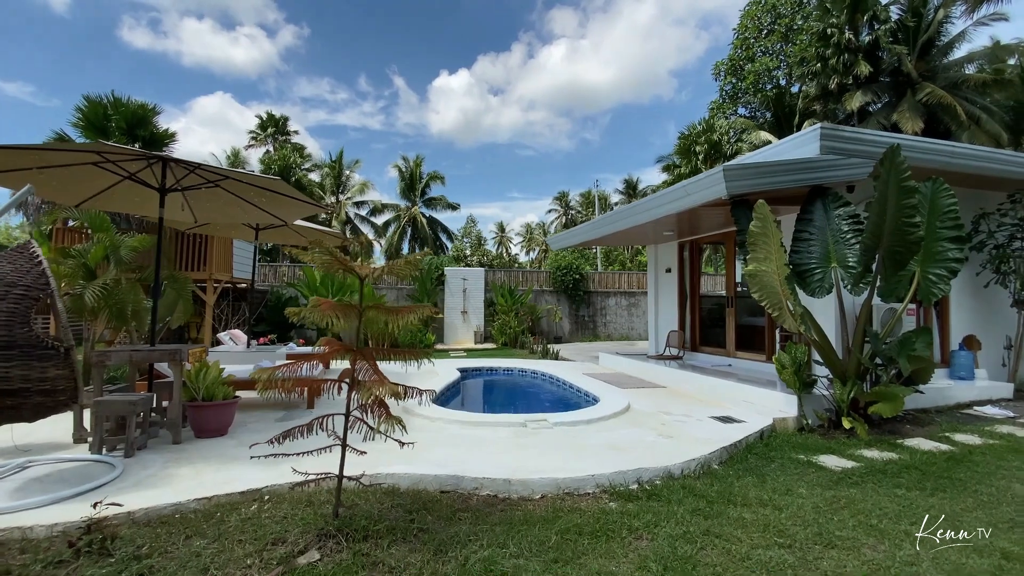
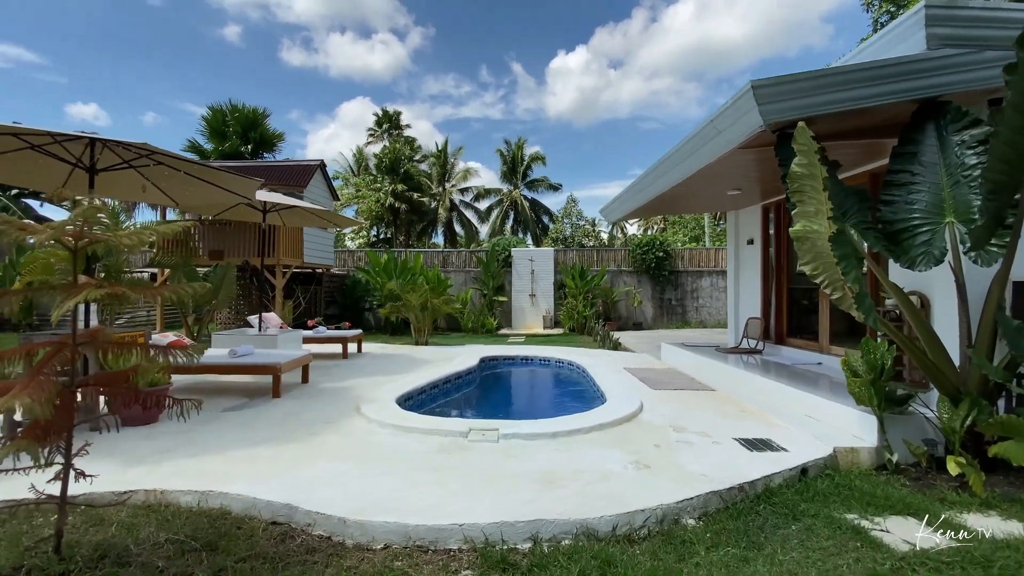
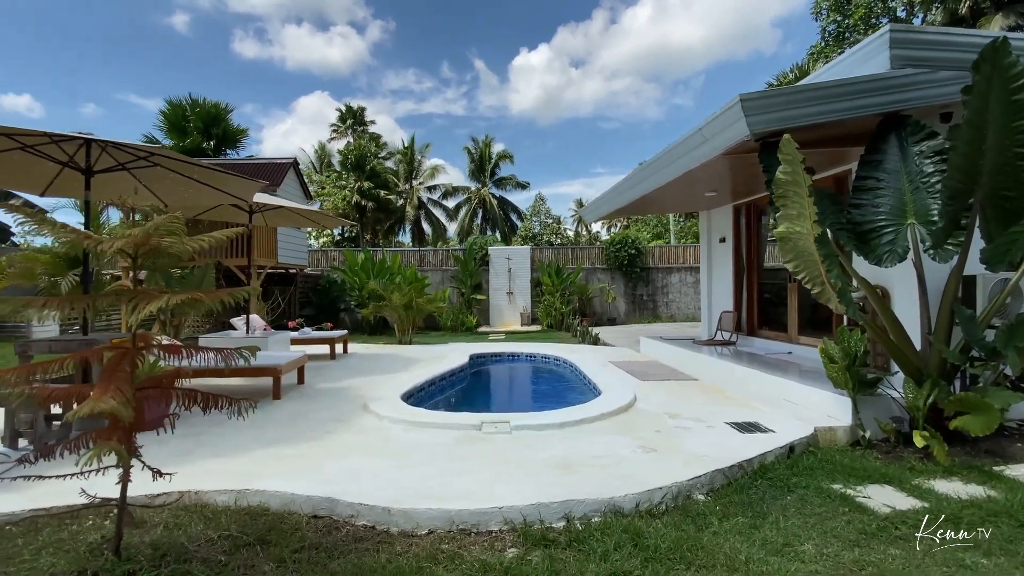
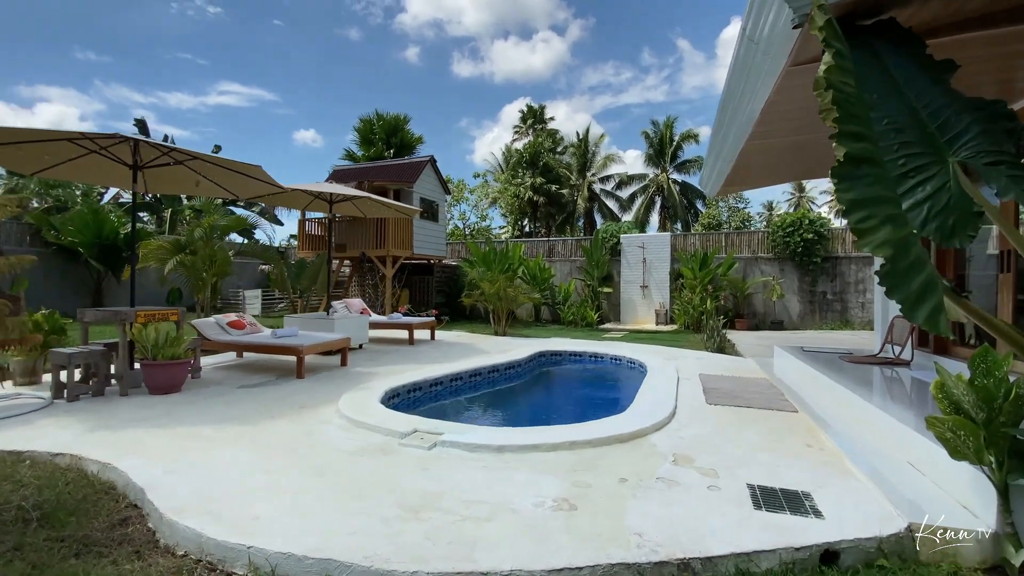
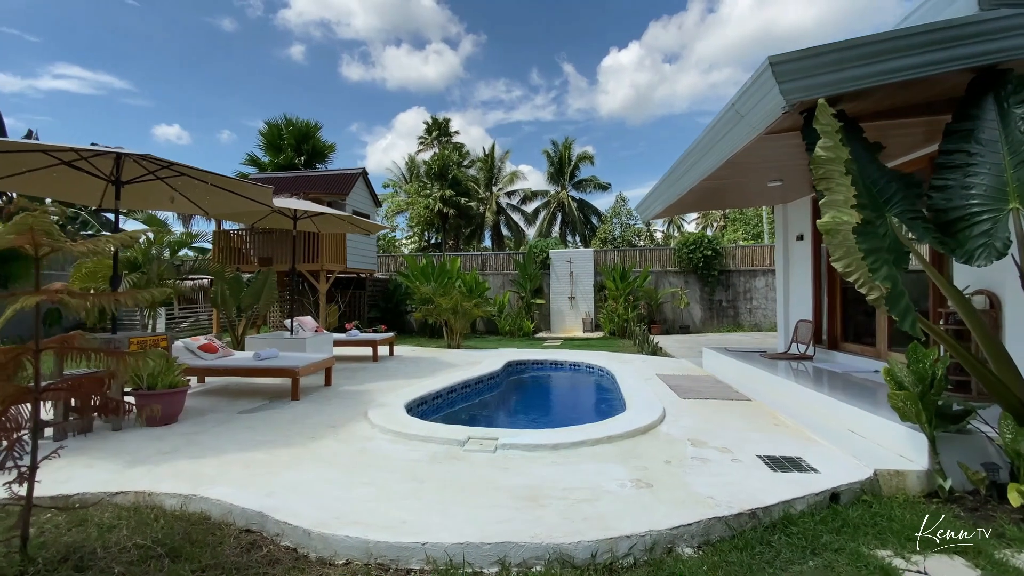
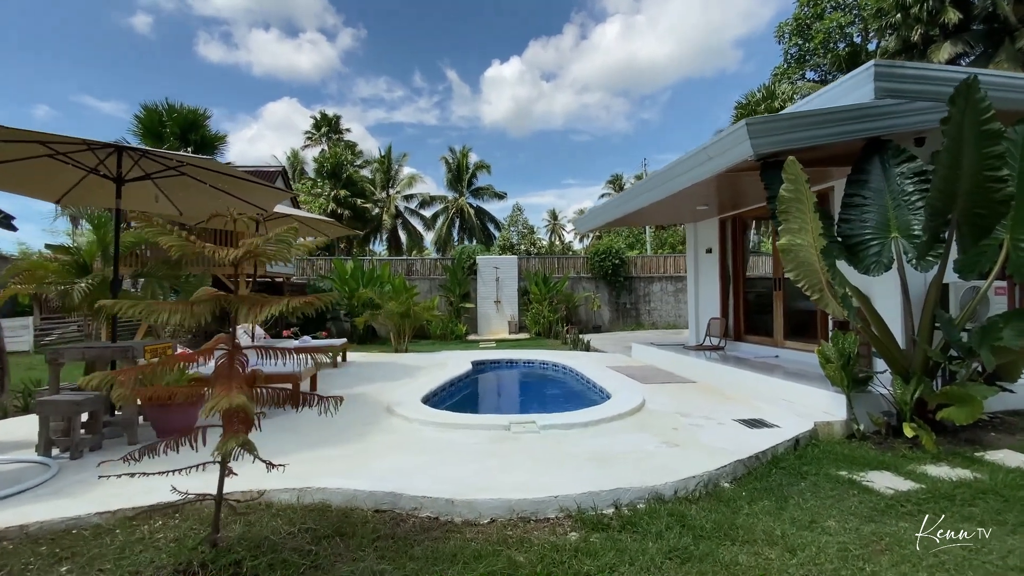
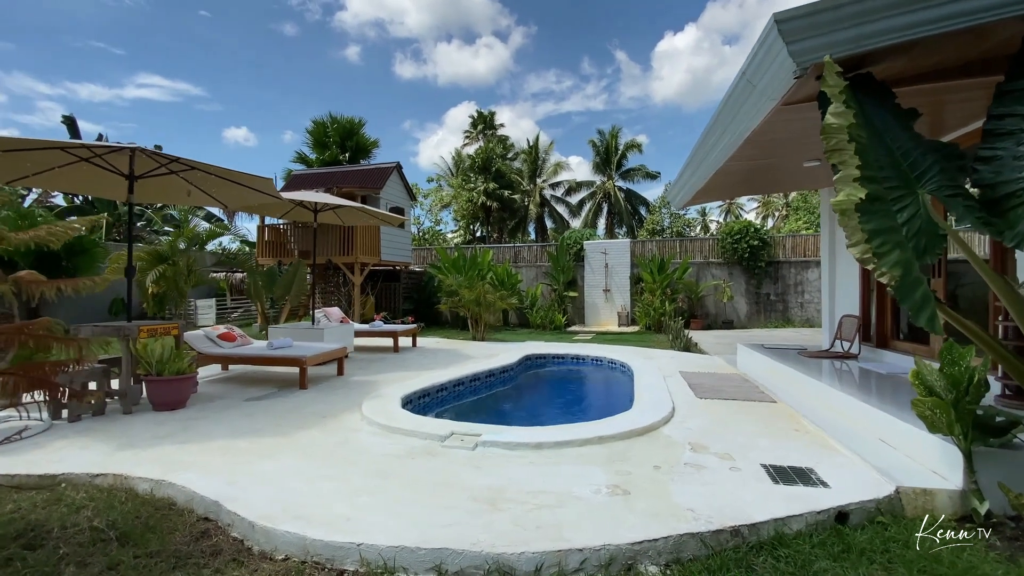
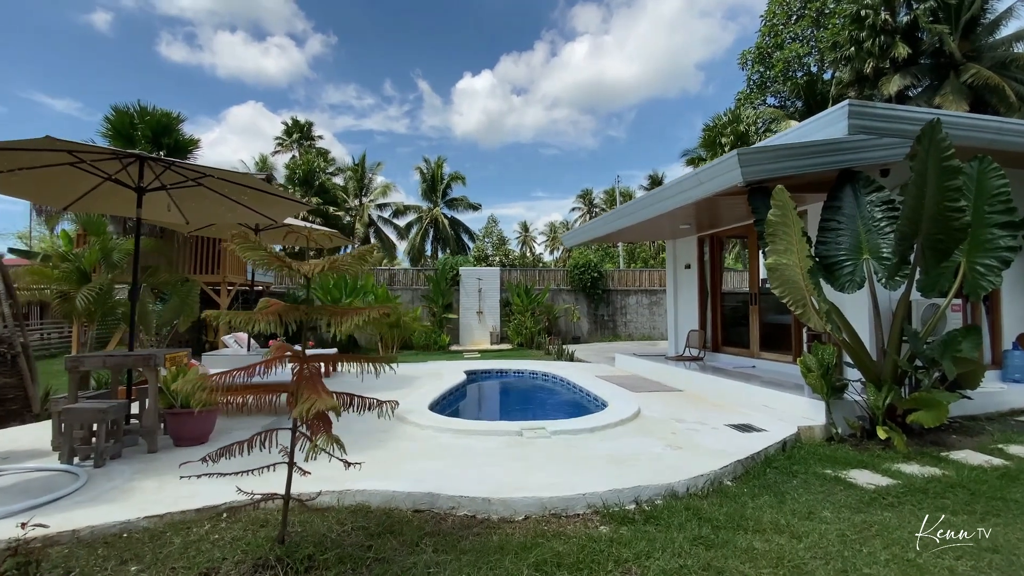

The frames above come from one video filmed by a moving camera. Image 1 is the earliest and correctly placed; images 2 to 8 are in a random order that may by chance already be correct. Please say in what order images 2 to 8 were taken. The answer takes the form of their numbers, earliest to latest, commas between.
8, 6, 3, 2, 5, 7, 4
